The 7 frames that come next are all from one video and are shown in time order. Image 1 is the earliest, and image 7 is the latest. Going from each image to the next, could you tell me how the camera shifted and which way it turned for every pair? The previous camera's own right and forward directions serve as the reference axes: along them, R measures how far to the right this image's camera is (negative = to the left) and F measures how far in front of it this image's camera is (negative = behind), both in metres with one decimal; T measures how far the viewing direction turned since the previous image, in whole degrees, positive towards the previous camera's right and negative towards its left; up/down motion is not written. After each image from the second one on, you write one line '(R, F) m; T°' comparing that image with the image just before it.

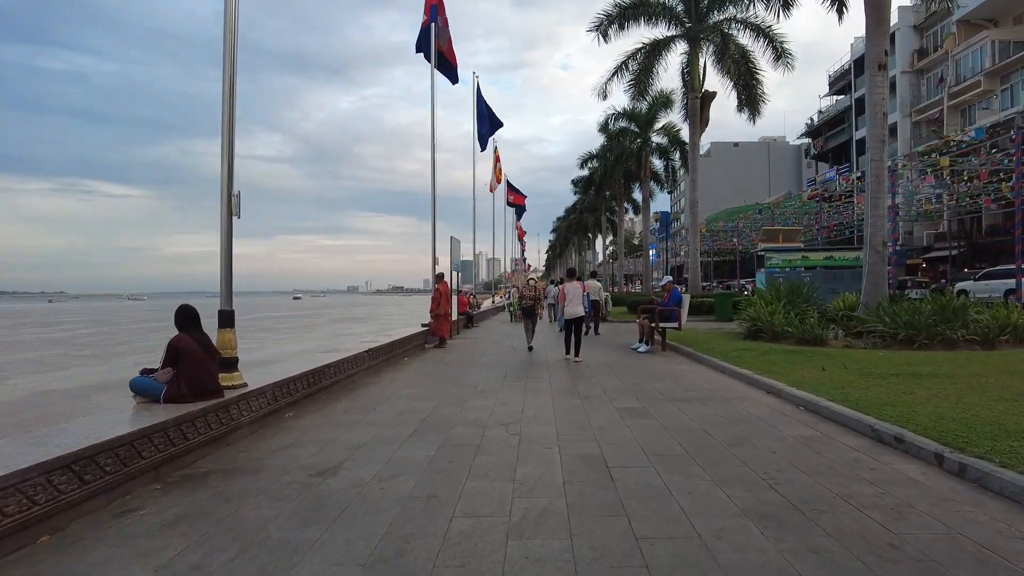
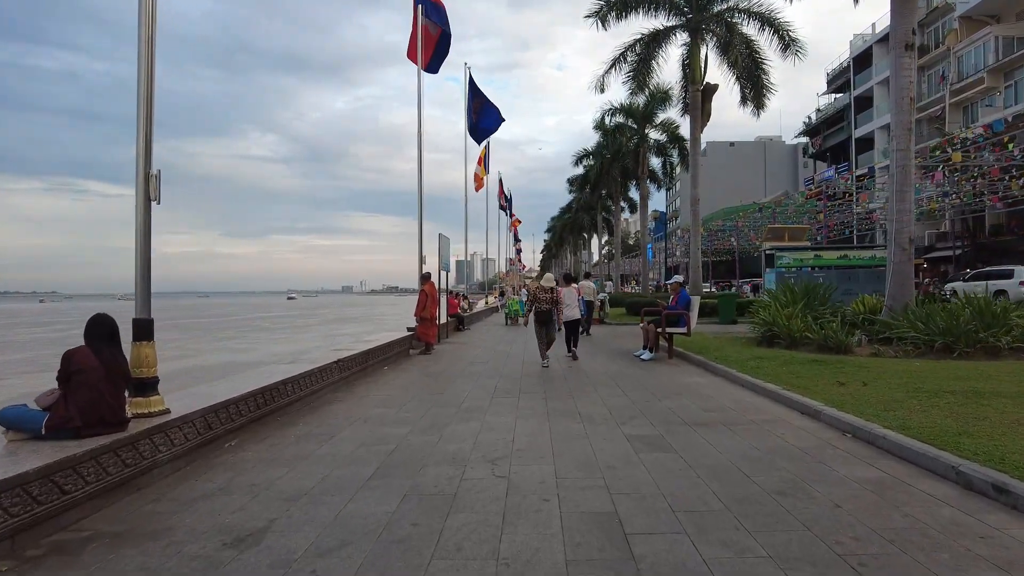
(+0.1, +1.4) m; 0°
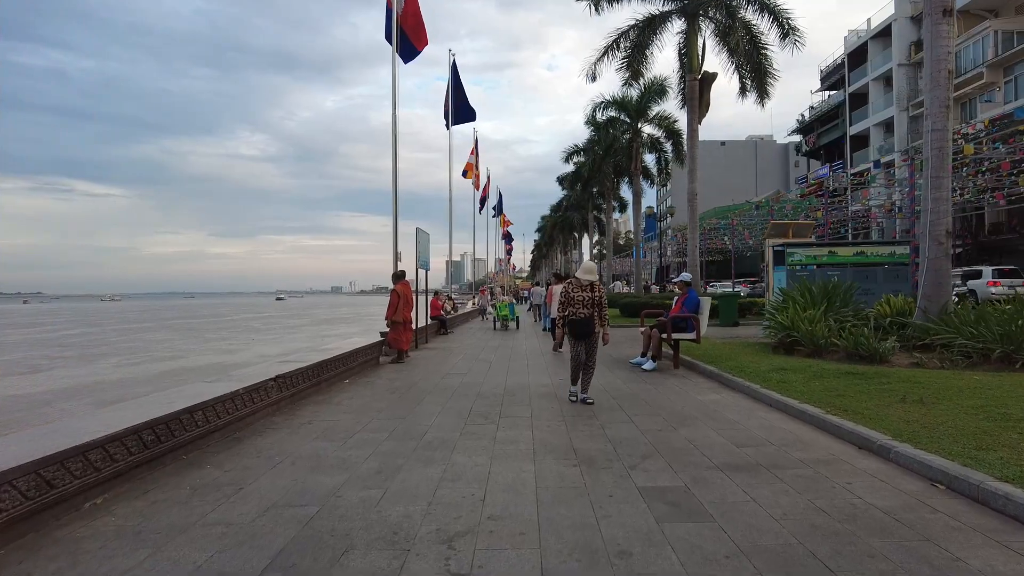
(+0.1, +1.8) m; +1°
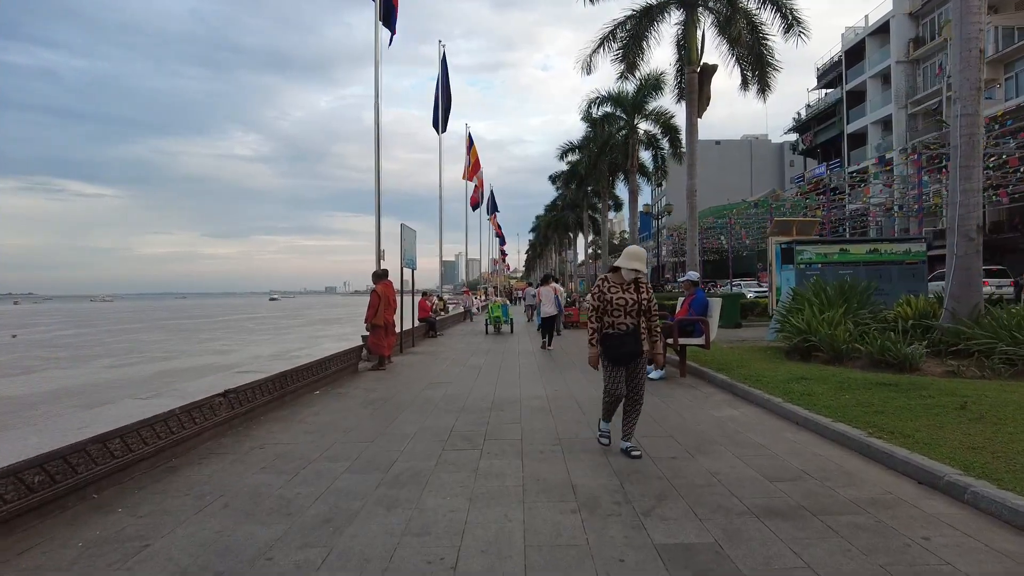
(+0.1, +1.1) m; 0°
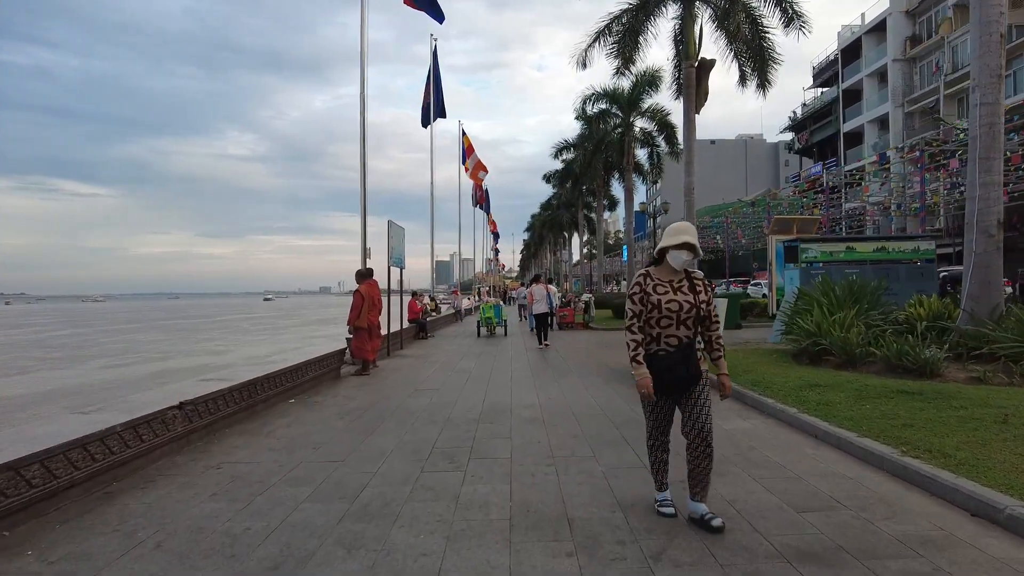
(+0.1, +0.7) m; 0°
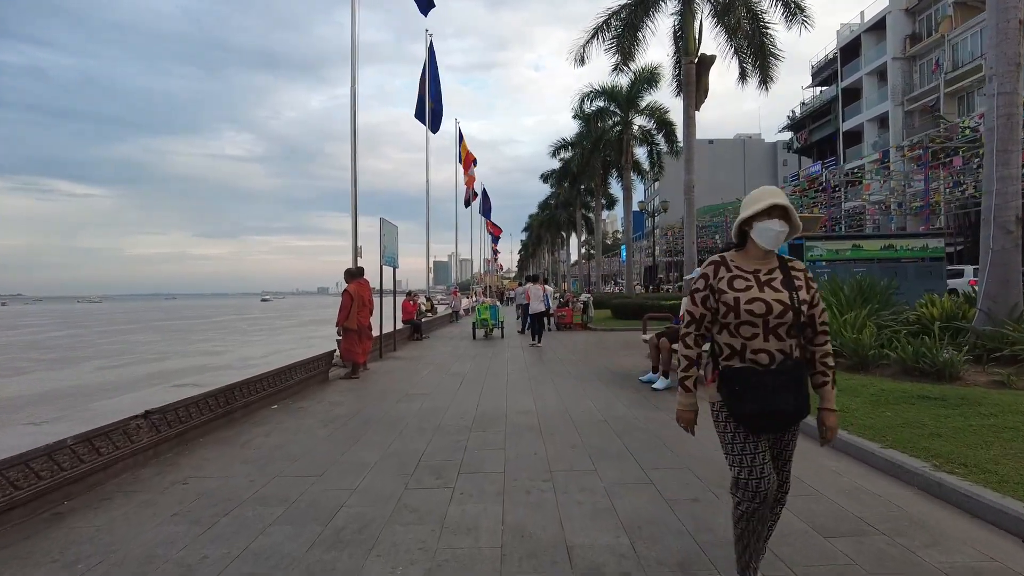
(0.0, +0.5) m; 0°
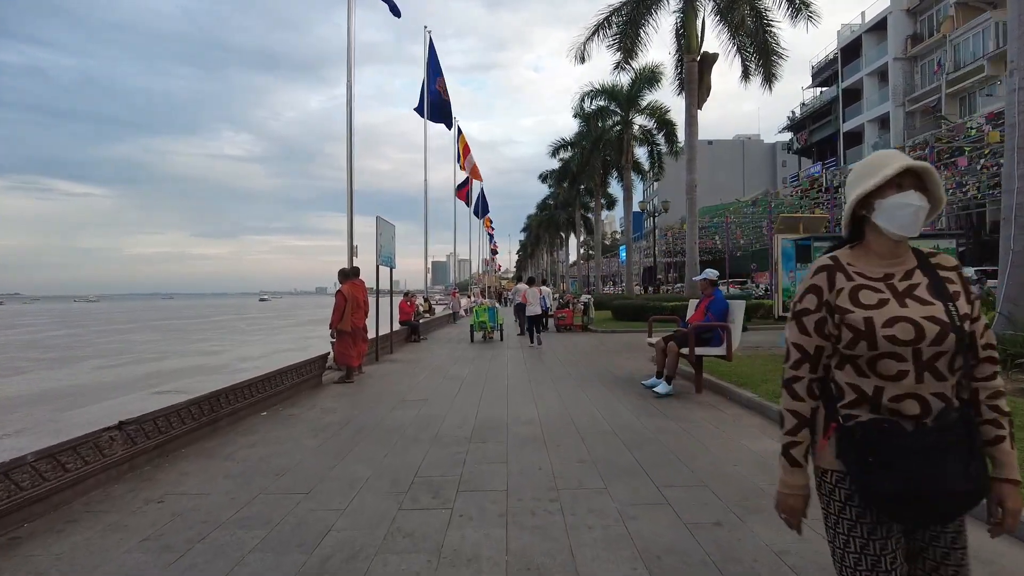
(0.0, +0.4) m; 0°
